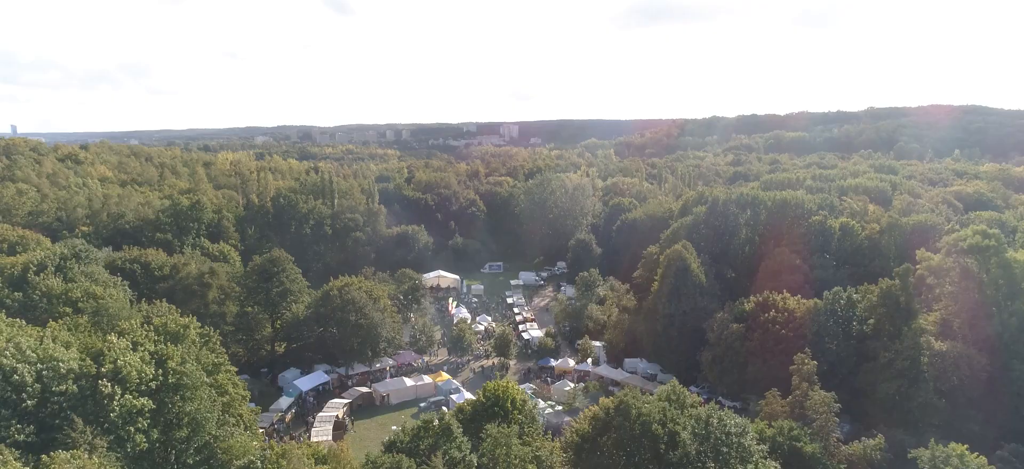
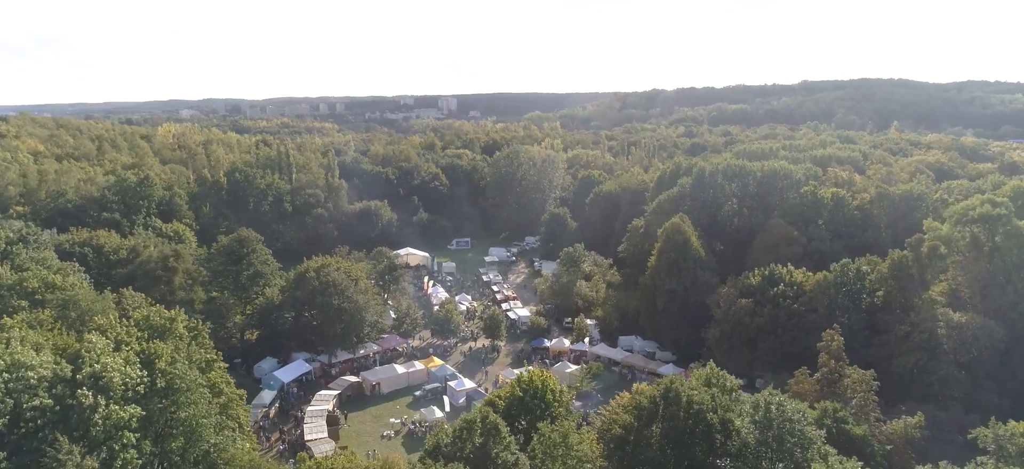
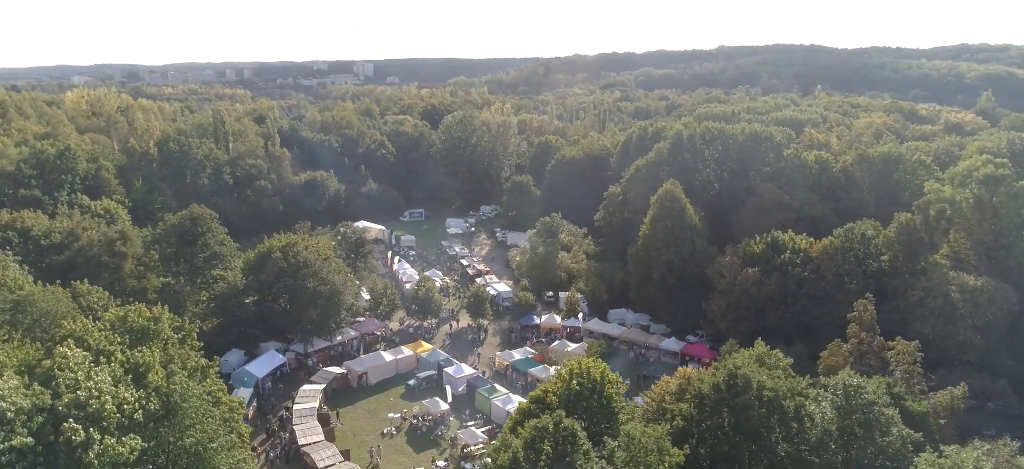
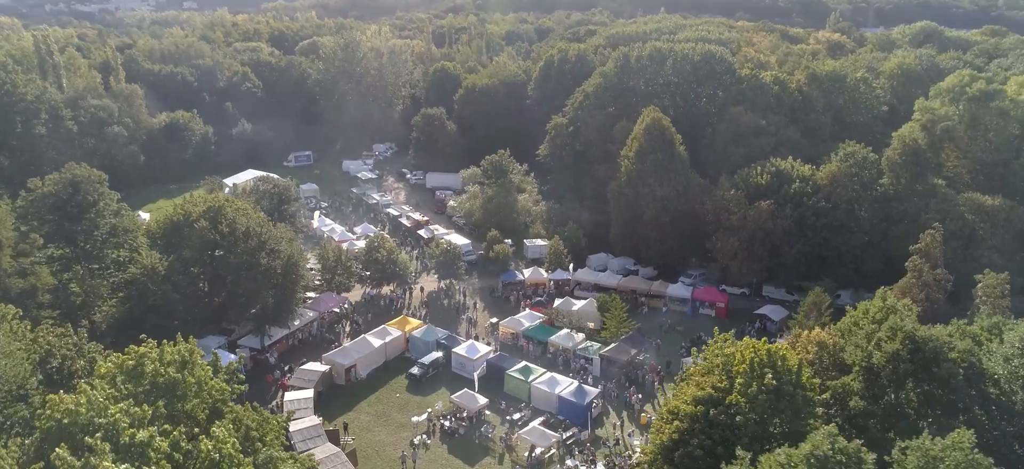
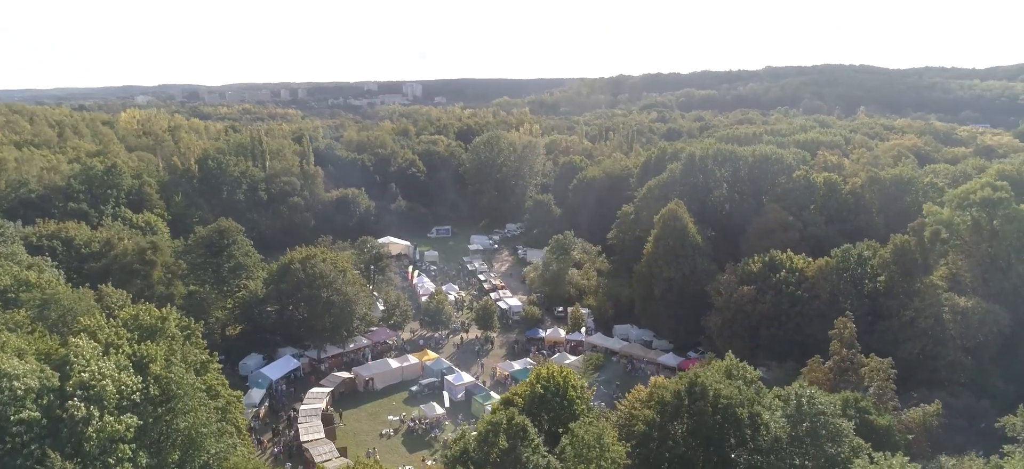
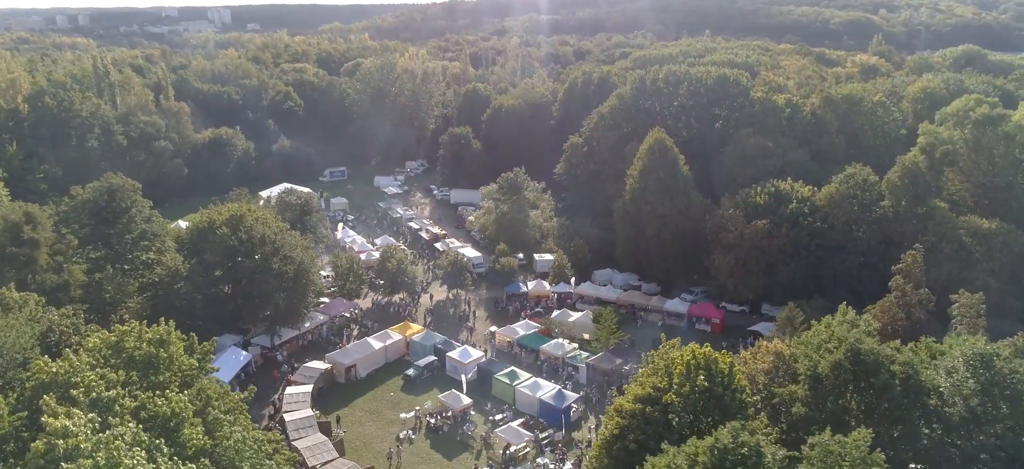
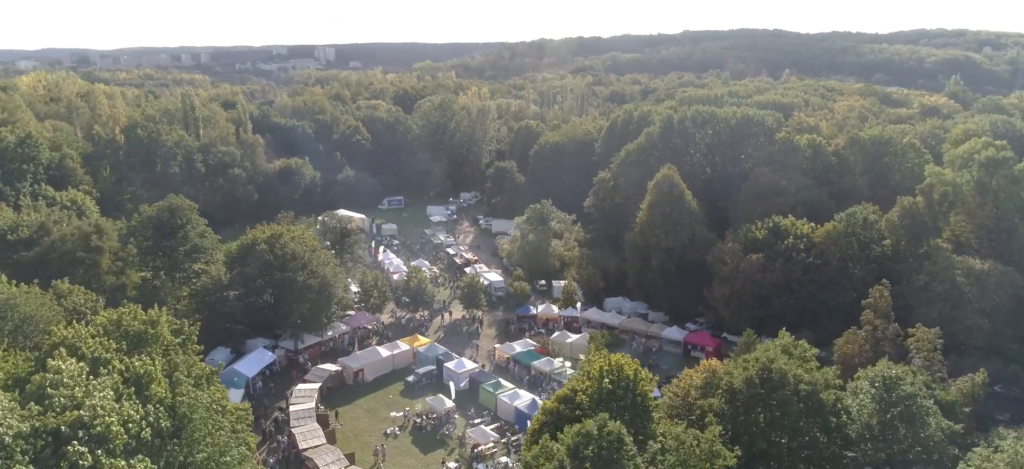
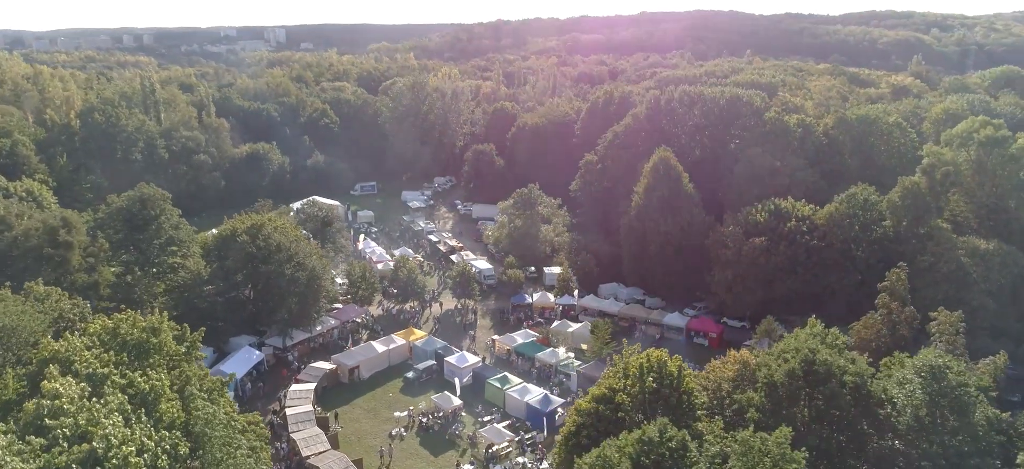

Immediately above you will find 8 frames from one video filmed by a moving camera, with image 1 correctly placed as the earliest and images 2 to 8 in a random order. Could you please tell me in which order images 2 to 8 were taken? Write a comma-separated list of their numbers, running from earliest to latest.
2, 5, 3, 7, 8, 6, 4
